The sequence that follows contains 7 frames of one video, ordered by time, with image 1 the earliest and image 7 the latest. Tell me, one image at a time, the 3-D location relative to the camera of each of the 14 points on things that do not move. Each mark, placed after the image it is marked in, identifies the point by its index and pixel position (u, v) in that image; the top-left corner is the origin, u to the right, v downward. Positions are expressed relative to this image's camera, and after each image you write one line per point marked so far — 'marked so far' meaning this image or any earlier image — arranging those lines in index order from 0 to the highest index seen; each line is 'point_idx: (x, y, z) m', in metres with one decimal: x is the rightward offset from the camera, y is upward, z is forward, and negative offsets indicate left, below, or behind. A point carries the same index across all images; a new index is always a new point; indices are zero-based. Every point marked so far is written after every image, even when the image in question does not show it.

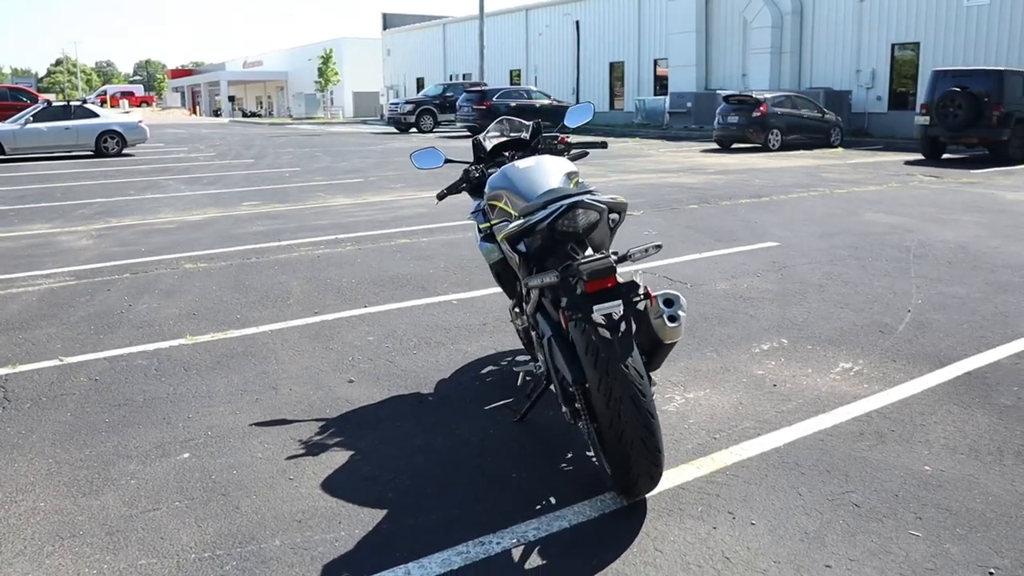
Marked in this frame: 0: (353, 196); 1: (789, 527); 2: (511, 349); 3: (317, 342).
0: (-2.1, +1.2, +12.3) m
1: (+1.0, -0.9, +3.5) m
2: (0.0, -0.4, +5.6) m
3: (-1.2, -0.3, +5.9) m
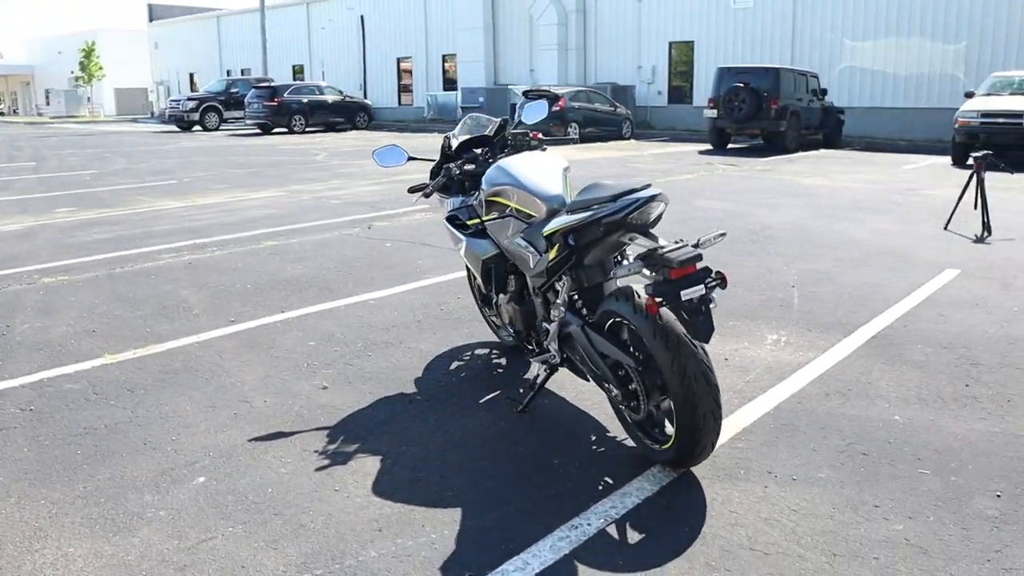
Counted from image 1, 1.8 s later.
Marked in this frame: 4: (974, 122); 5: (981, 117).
0: (-4.1, +1.1, +11.5) m
1: (+1.3, -0.8, +3.9) m
2: (-0.3, -0.3, +5.7) m
3: (-1.5, -0.4, +5.6) m
4: (+7.2, +2.6, +14.4) m
5: (+7.3, +2.7, +14.4) m
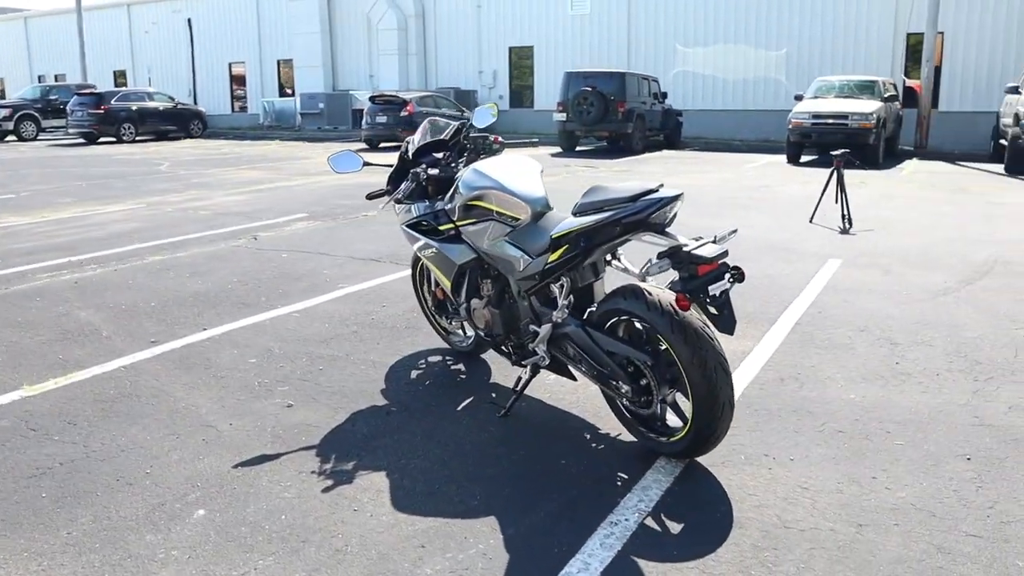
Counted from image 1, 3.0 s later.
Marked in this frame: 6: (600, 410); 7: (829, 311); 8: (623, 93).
0: (-5.5, +0.9, +10.6) m
1: (+1.4, -0.7, +4.1) m
2: (-0.6, -0.4, +5.6) m
3: (-1.8, -0.5, +5.3) m
4: (+5.0, +2.8, +15.6) m
5: (+5.0, +2.9, +15.6) m
6: (+0.4, -0.6, +4.6) m
7: (+2.2, -0.2, +6.5) m
8: (+2.0, +3.5, +16.9) m
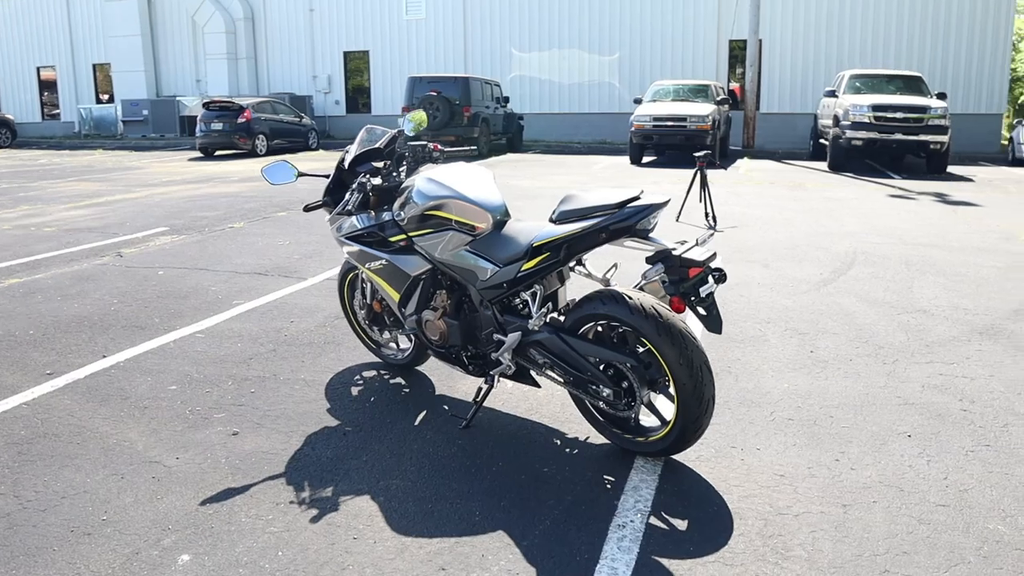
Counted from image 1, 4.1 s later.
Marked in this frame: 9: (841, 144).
0: (-6.9, +0.5, +9.3) m
1: (+1.2, -0.7, +4.3) m
2: (-1.0, -0.5, +5.4) m
3: (-2.1, -0.6, +4.8) m
4: (+2.4, +2.9, +16.3) m
5: (+2.4, +2.9, +16.3) m
6: (+0.2, -0.6, +4.7) m
7: (+1.6, -0.1, +6.8) m
8: (-0.8, +3.5, +17.0) m
9: (+5.4, +2.4, +15.3) m
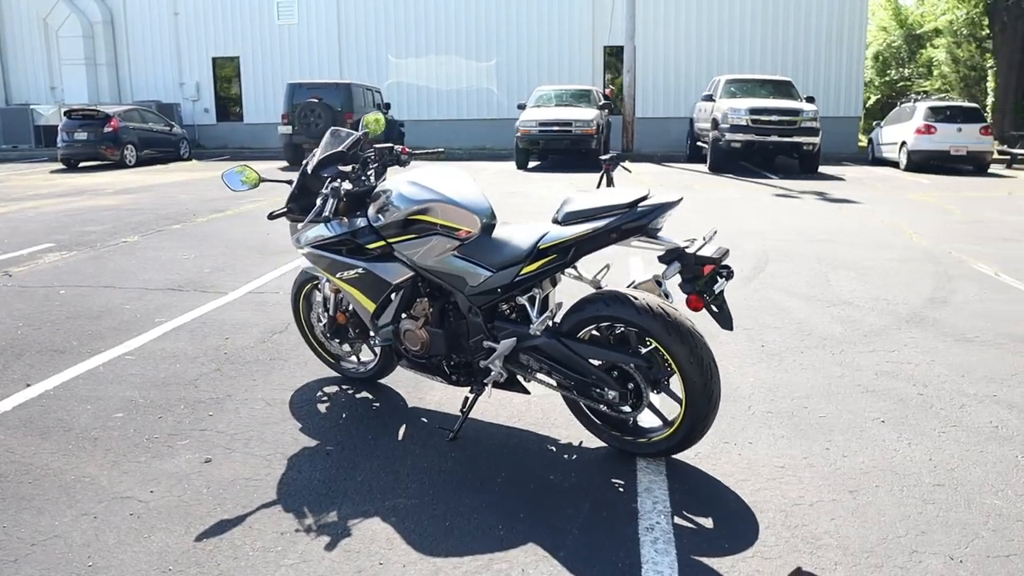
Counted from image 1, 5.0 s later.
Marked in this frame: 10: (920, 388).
0: (-7.6, +0.2, +8.1) m
1: (+1.2, -0.7, +4.4) m
2: (-1.1, -0.5, +5.1) m
3: (-2.1, -0.7, +4.4) m
4: (+0.4, +2.8, +16.4) m
5: (+0.5, +2.9, +16.5) m
6: (+0.2, -0.7, +4.6) m
7: (+1.2, -0.1, +6.9) m
8: (-2.9, +3.3, +16.6) m
9: (+3.6, +2.4, +15.9) m
10: (+2.2, -0.6, +5.1) m
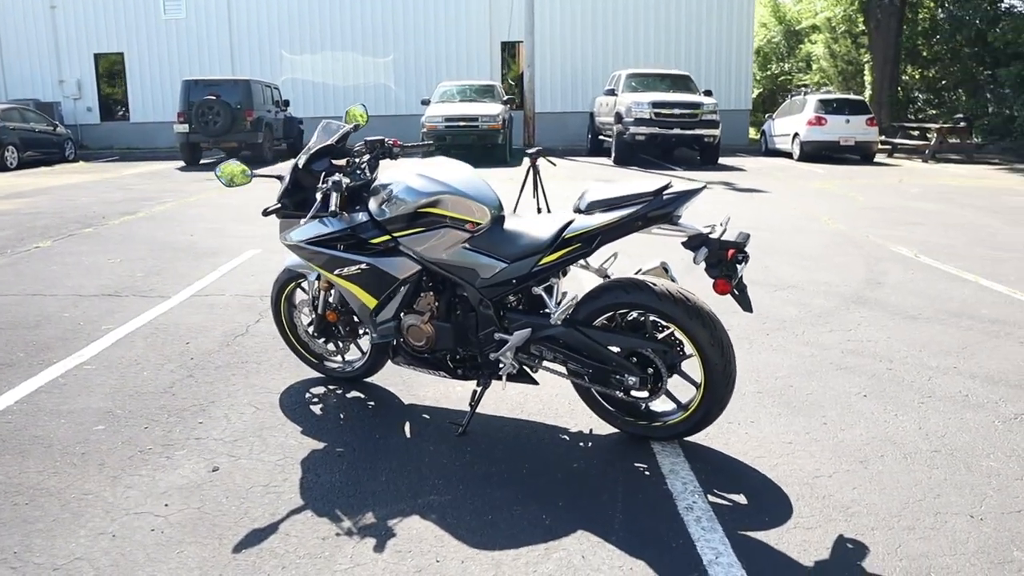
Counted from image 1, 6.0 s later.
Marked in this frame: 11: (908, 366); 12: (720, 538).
0: (-8.0, 0.0, +7.1) m
1: (+1.2, -0.6, +4.6) m
2: (-1.2, -0.5, +4.9) m
3: (-2.1, -0.7, +4.1) m
4: (-1.3, +2.9, +16.4) m
5: (-1.2, +2.9, +16.4) m
6: (+0.2, -0.6, +4.6) m
7: (+0.8, 0.0, +7.0) m
8: (-4.5, +3.3, +16.1) m
9: (+2.0, +2.6, +16.3) m
10: (+2.2, -0.4, +5.4) m
11: (+2.3, -0.4, +5.3) m
12: (+0.7, -0.9, +3.3) m
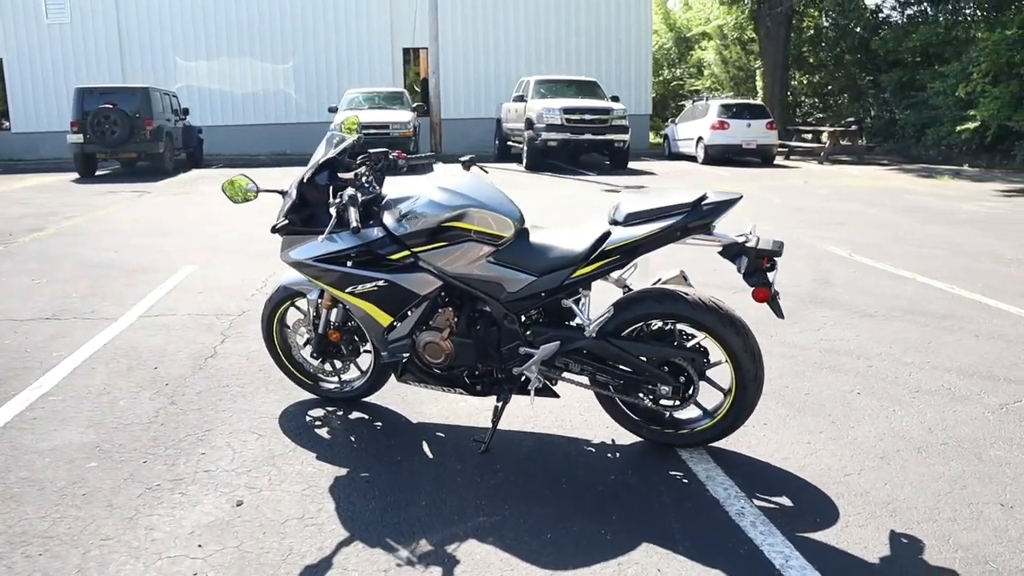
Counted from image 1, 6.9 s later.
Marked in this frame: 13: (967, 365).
0: (-8.2, -0.3, +6.0) m
1: (+1.3, -0.6, +4.6) m
2: (-1.1, -0.6, +4.7) m
3: (-1.9, -0.9, +3.8) m
4: (-2.8, +2.7, +16.1) m
5: (-2.7, +2.8, +16.1) m
6: (+0.2, -0.7, +4.6) m
7: (+0.6, -0.1, +7.1) m
8: (-6.0, +3.0, +15.4) m
9: (+0.4, +2.5, +16.4) m
10: (+2.1, -0.4, +5.6) m
11: (+2.2, -0.4, +5.5) m
12: (+1.0, -0.9, +3.4) m
13: (+2.7, -0.4, +5.4) m
